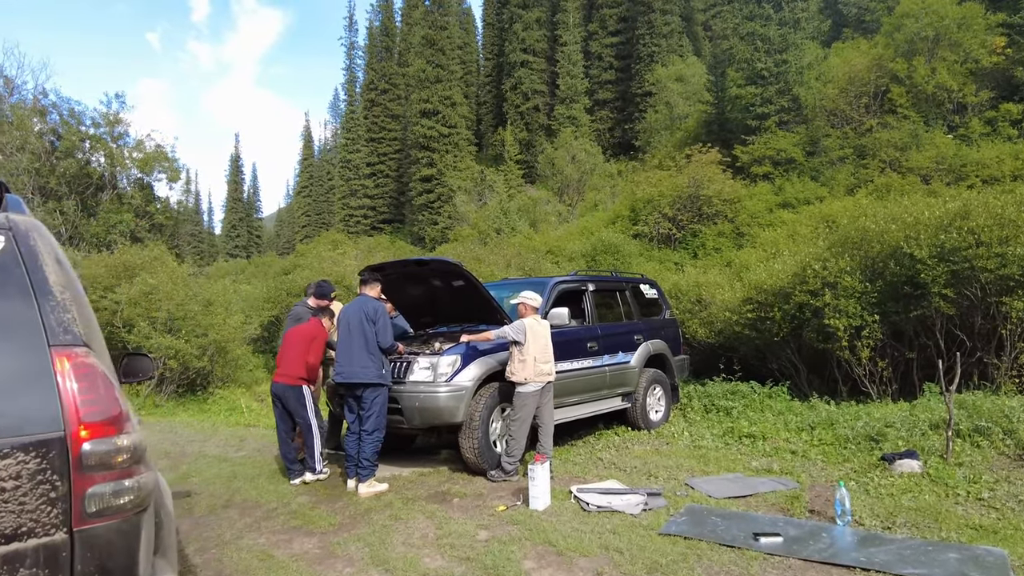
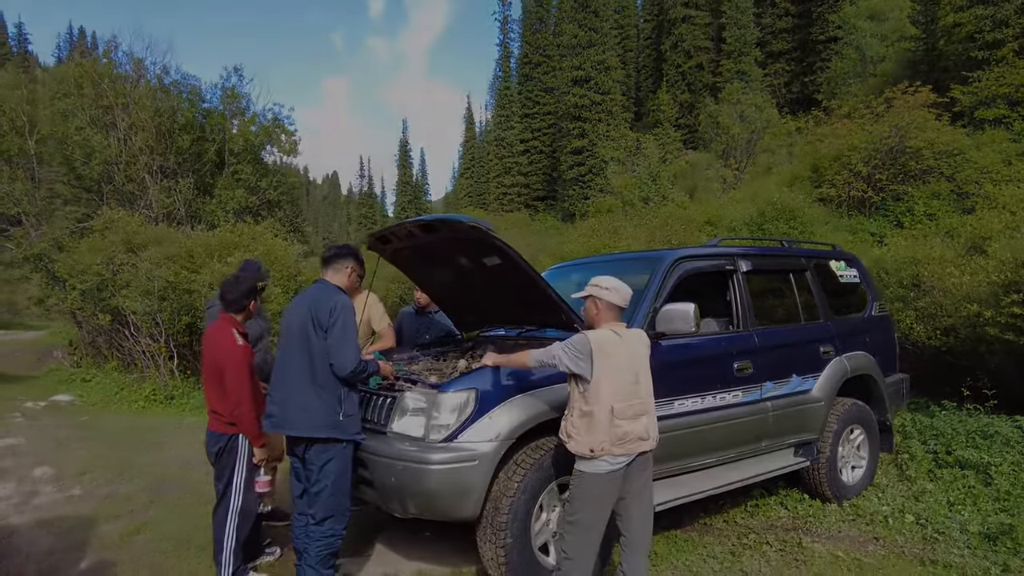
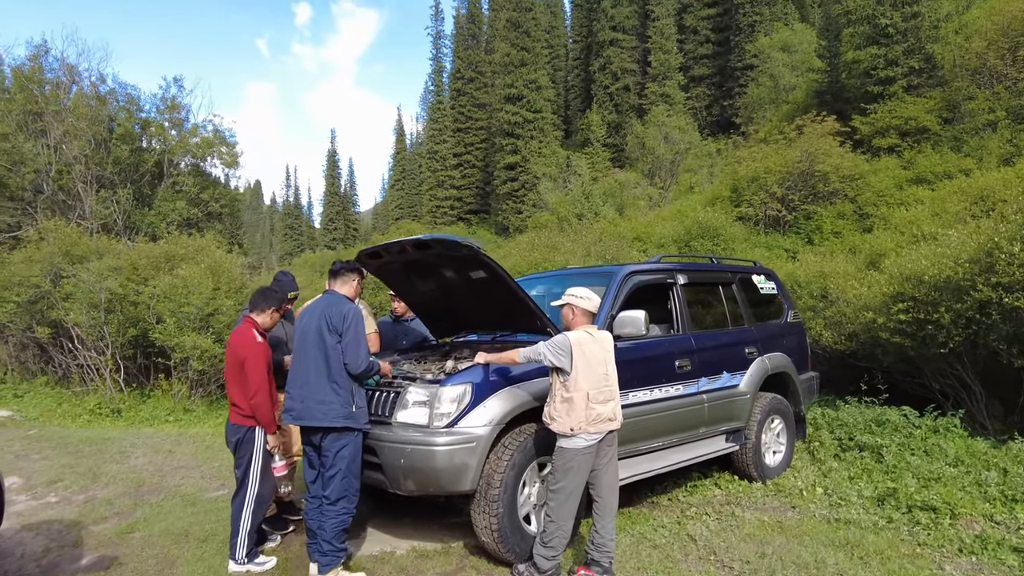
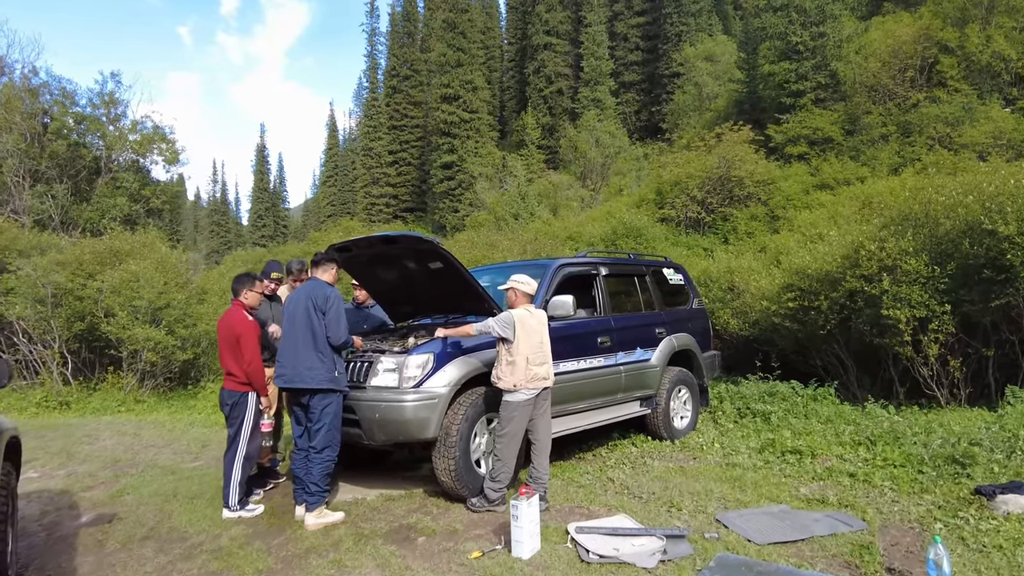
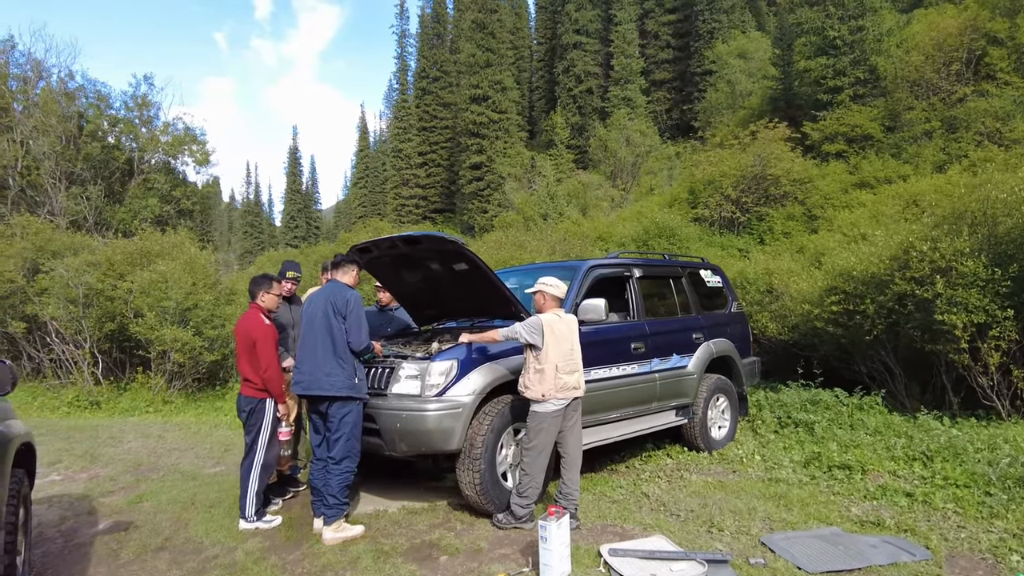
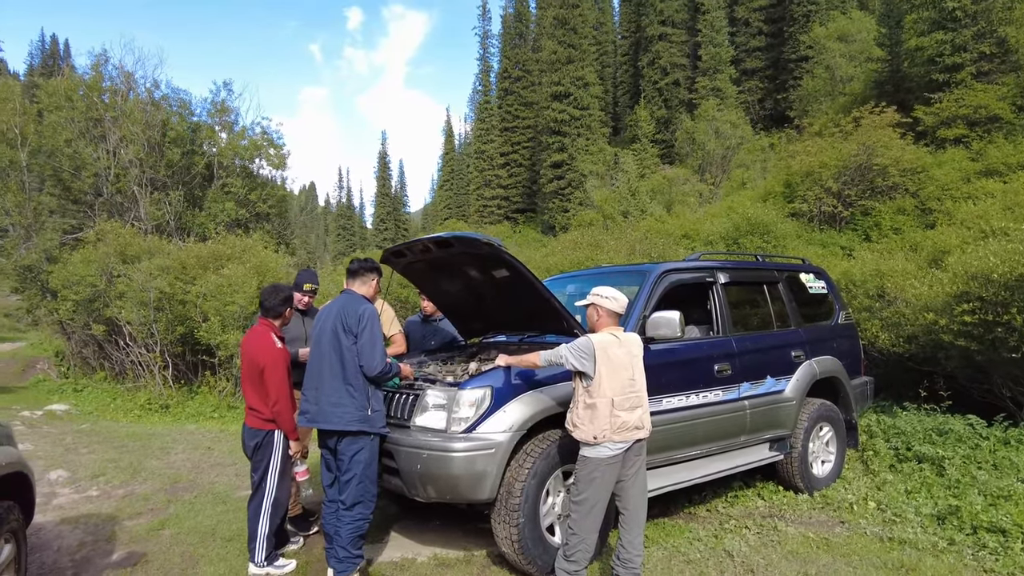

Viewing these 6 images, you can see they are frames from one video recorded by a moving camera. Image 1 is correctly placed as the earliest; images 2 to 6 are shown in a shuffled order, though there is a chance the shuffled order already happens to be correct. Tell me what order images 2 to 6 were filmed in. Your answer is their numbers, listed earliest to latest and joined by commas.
4, 5, 3, 6, 2
